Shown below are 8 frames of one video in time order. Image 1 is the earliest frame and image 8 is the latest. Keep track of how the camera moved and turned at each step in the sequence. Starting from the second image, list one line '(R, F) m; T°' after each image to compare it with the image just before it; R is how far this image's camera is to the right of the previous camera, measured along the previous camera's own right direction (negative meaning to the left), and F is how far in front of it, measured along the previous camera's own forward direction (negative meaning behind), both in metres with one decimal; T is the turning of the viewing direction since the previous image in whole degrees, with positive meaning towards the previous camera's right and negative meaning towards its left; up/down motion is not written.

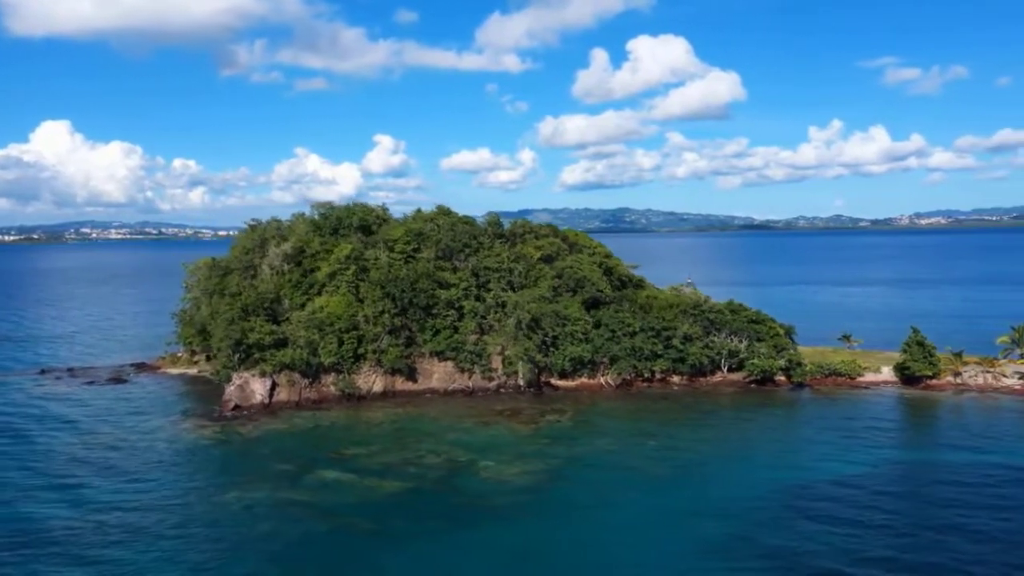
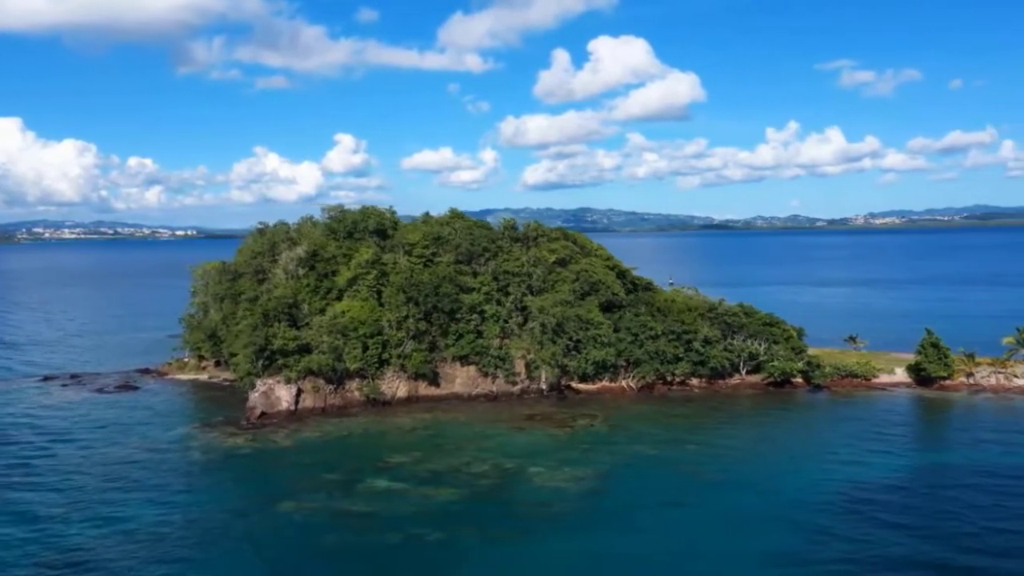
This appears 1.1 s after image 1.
(-4.1, 0.0) m; +3°
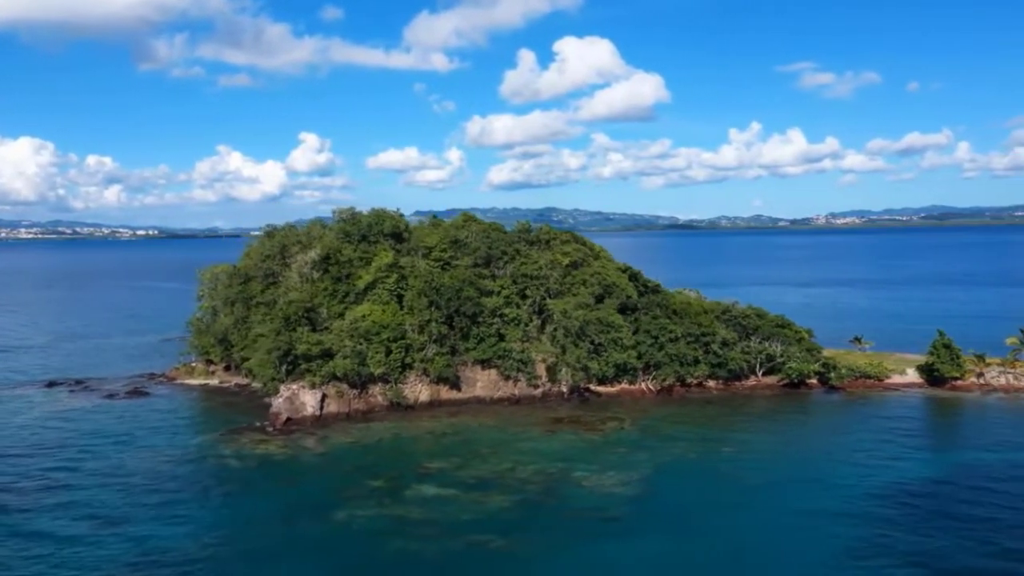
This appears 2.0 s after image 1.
(-3.7, 0.0) m; +2°
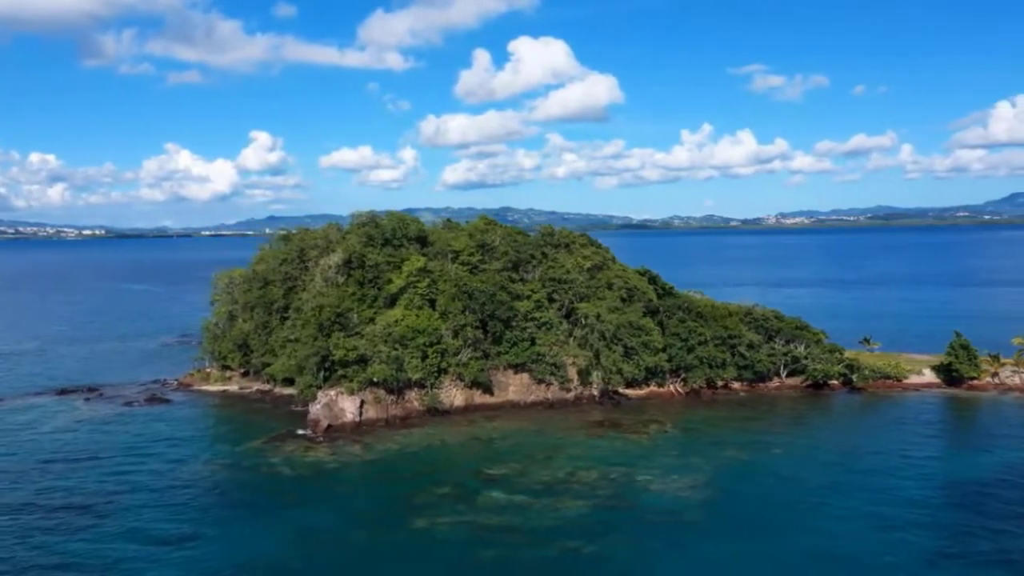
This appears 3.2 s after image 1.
(-5.2, 0.0) m; +3°
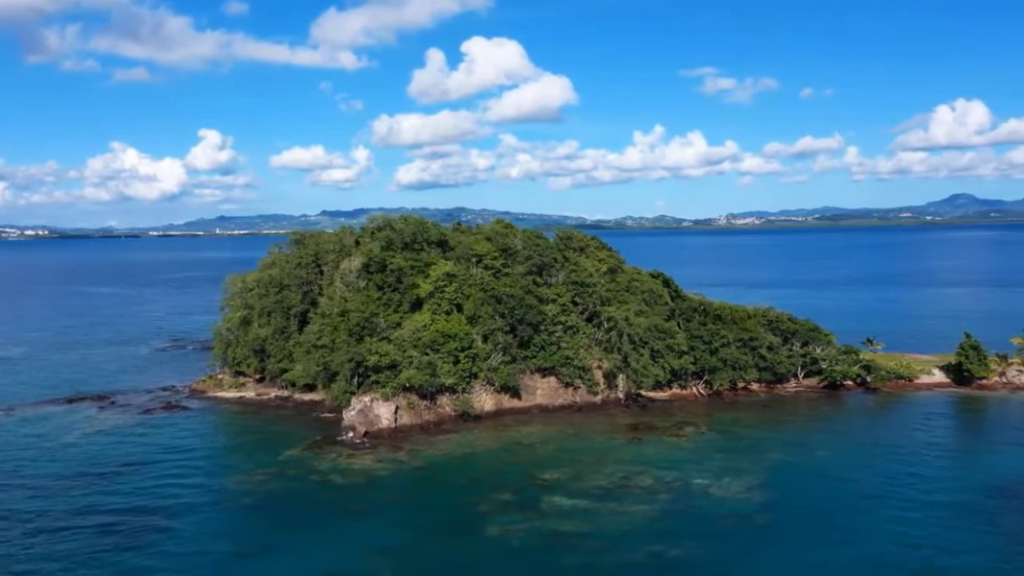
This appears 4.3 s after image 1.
(-4.9, 0.0) m; +3°
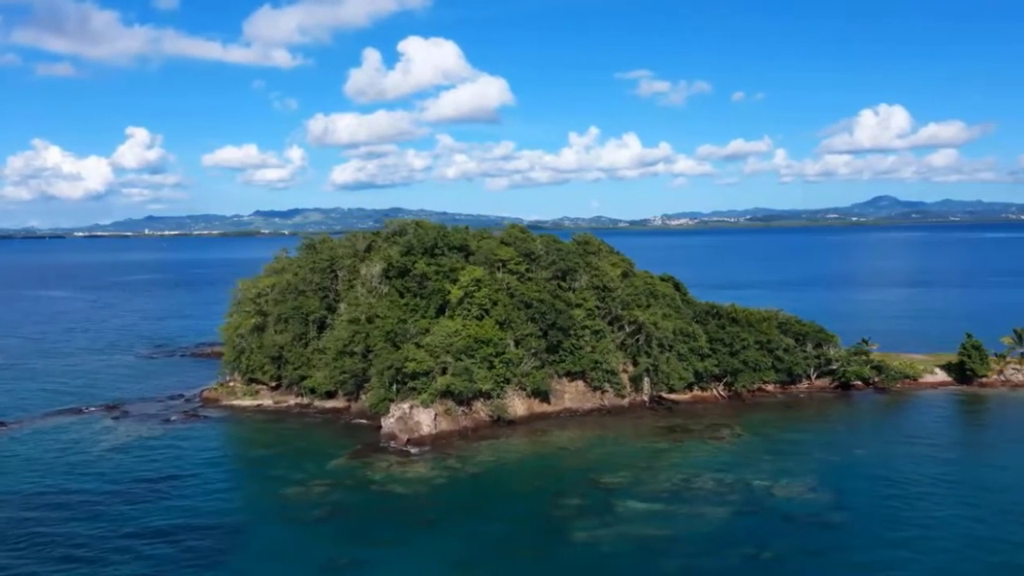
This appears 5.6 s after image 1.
(-6.1, 0.0) m; +4°
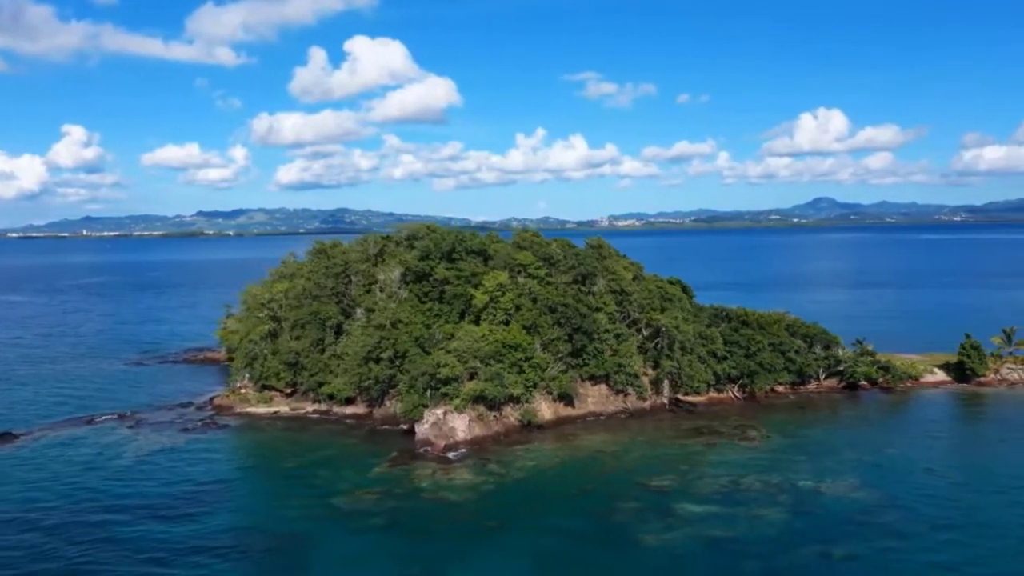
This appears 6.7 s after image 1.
(-5.1, 0.0) m; +3°
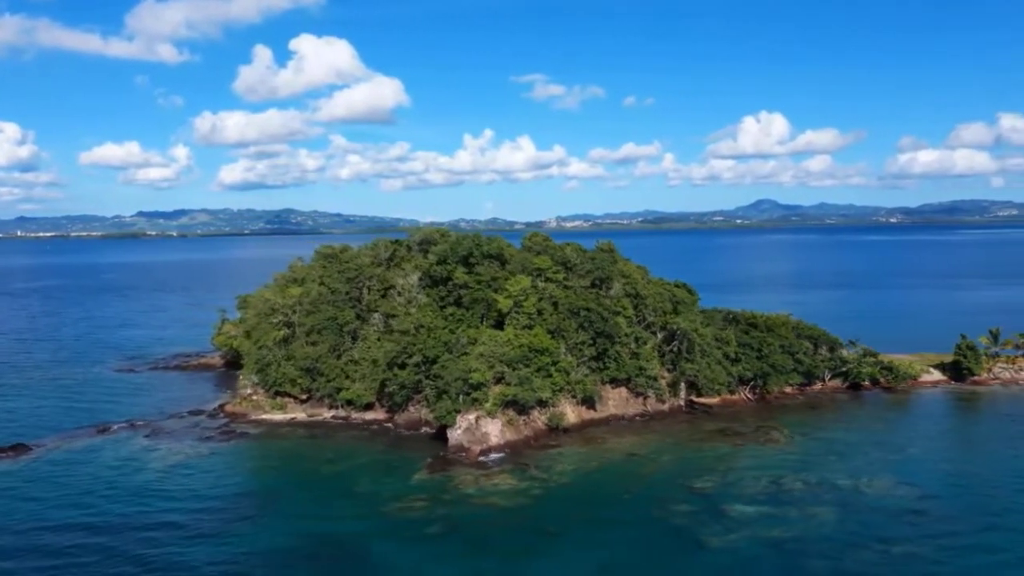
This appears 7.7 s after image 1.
(-5.0, -0.1) m; +3°
